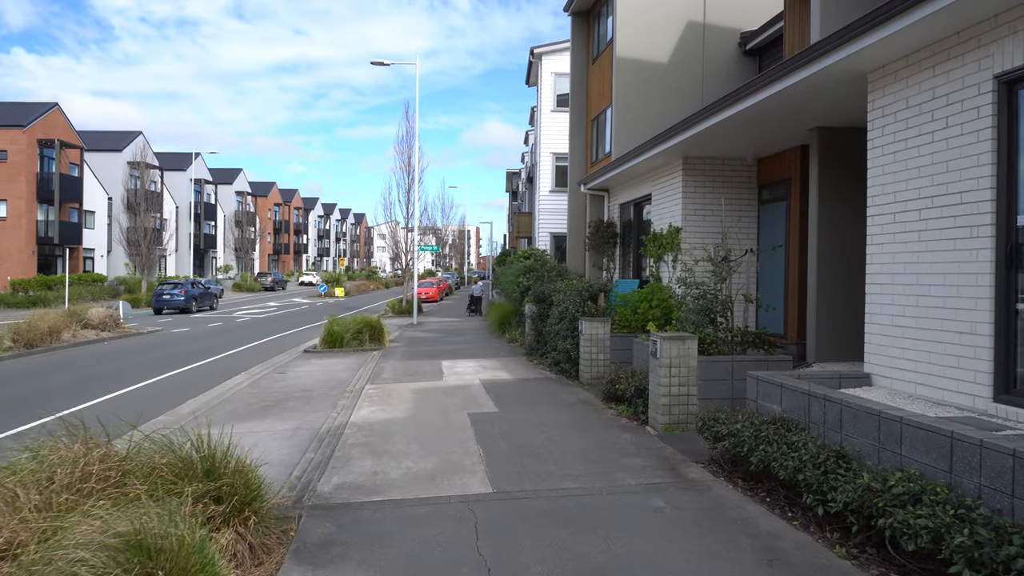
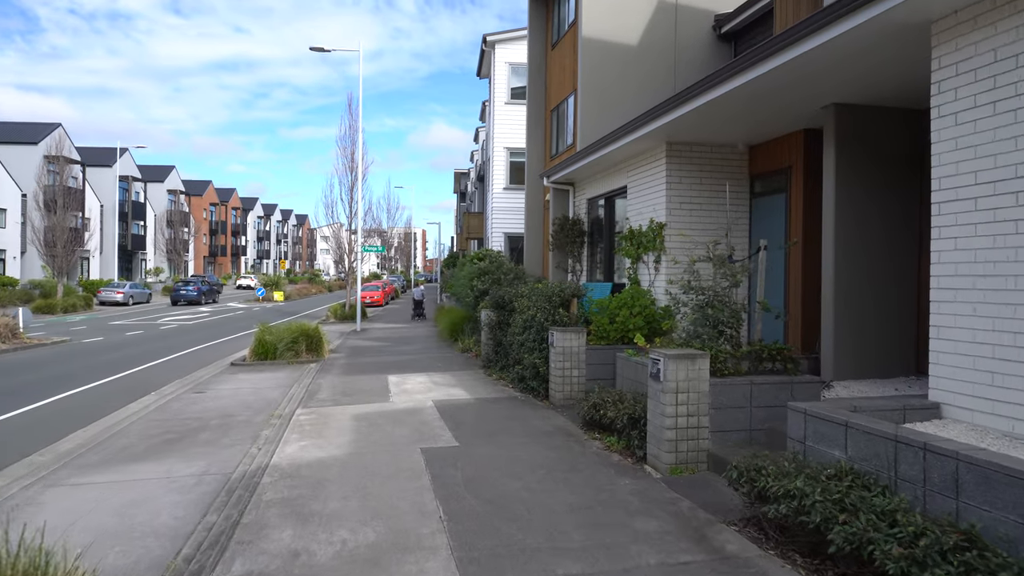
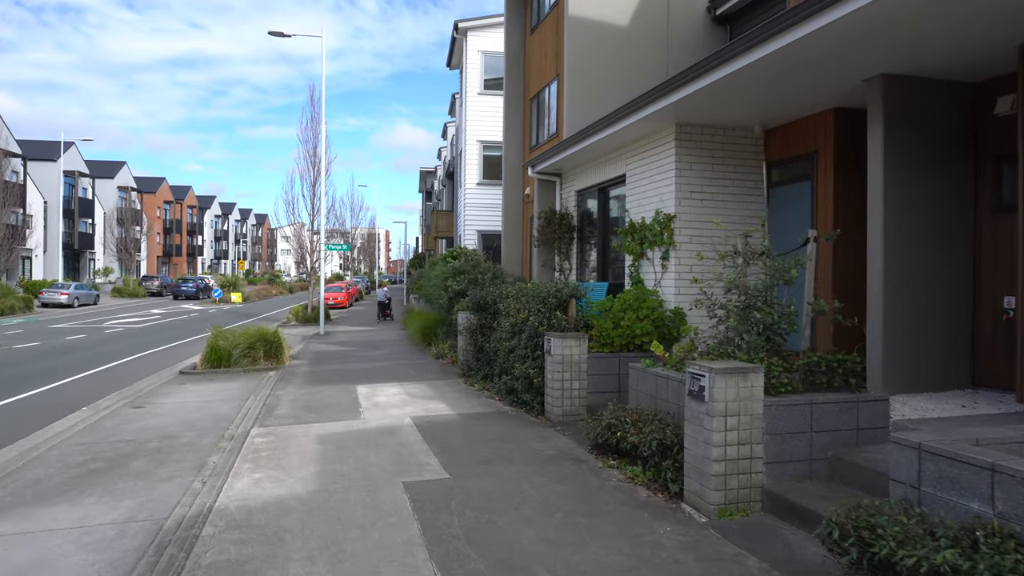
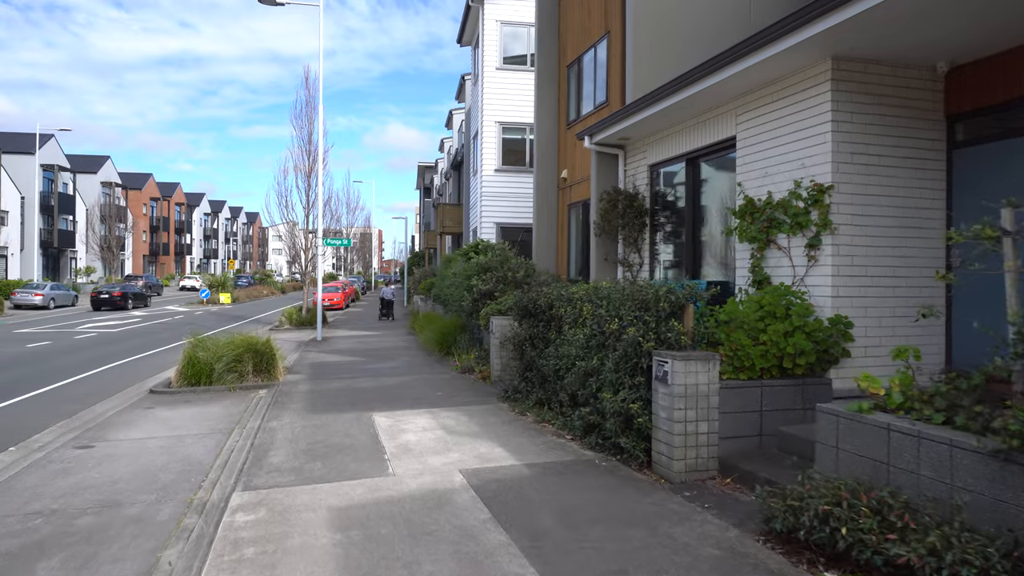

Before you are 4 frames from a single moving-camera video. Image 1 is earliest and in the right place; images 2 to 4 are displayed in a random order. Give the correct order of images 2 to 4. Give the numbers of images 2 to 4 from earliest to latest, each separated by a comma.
2, 3, 4
